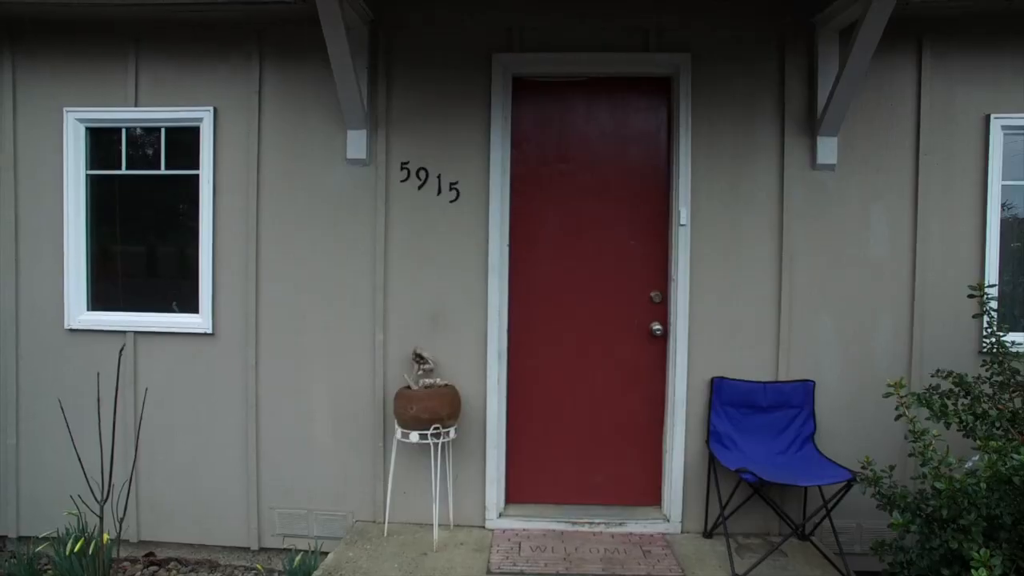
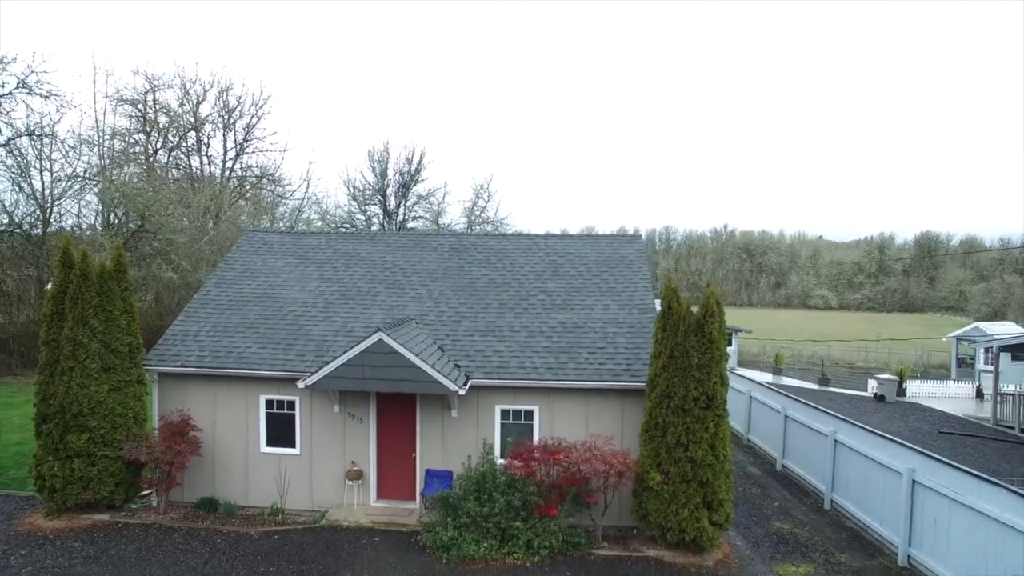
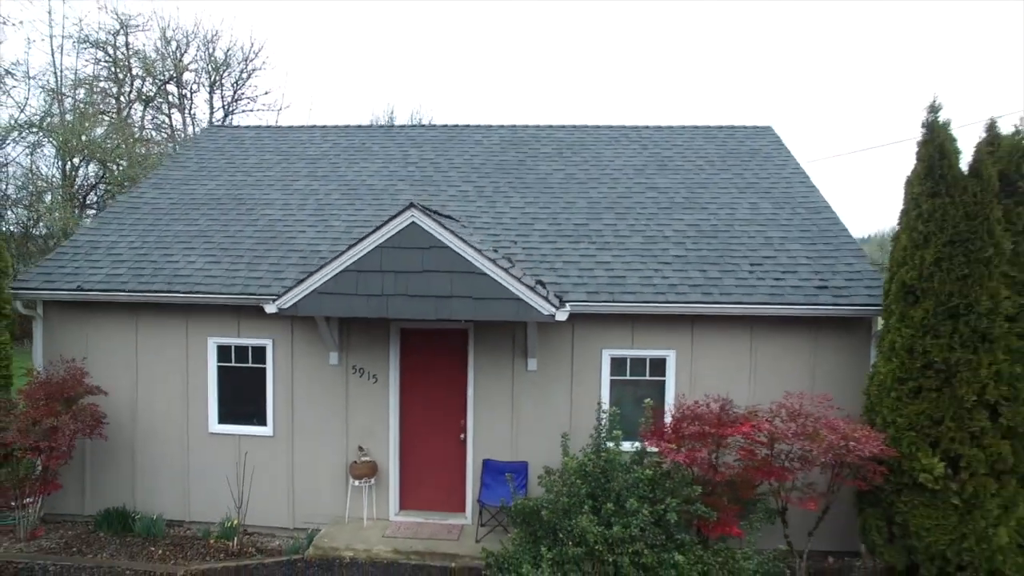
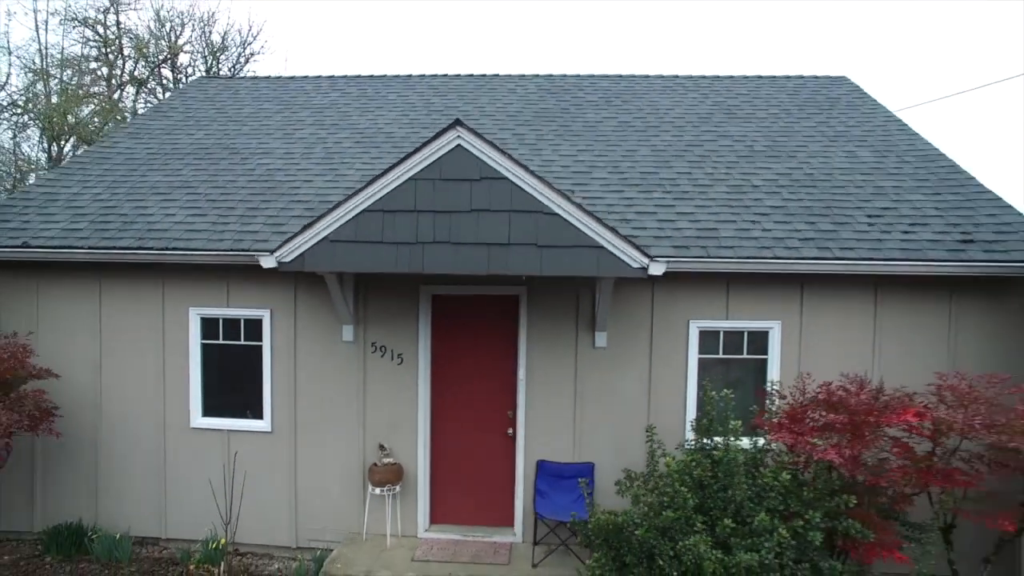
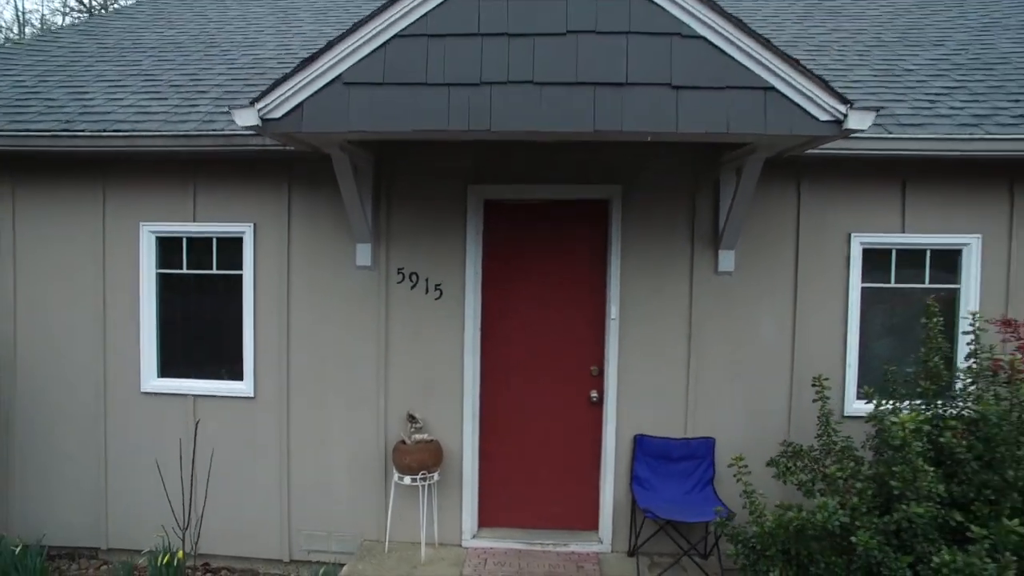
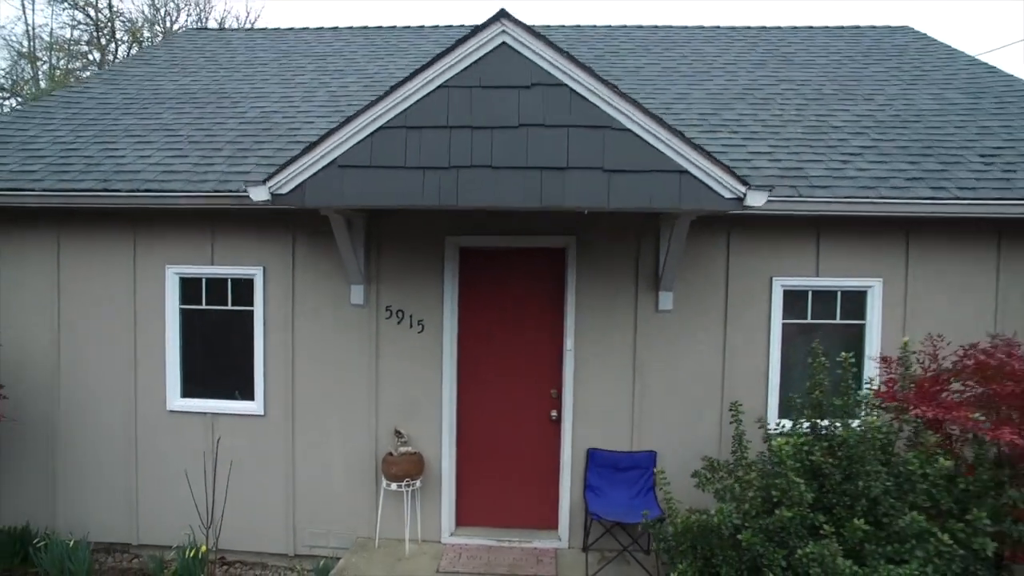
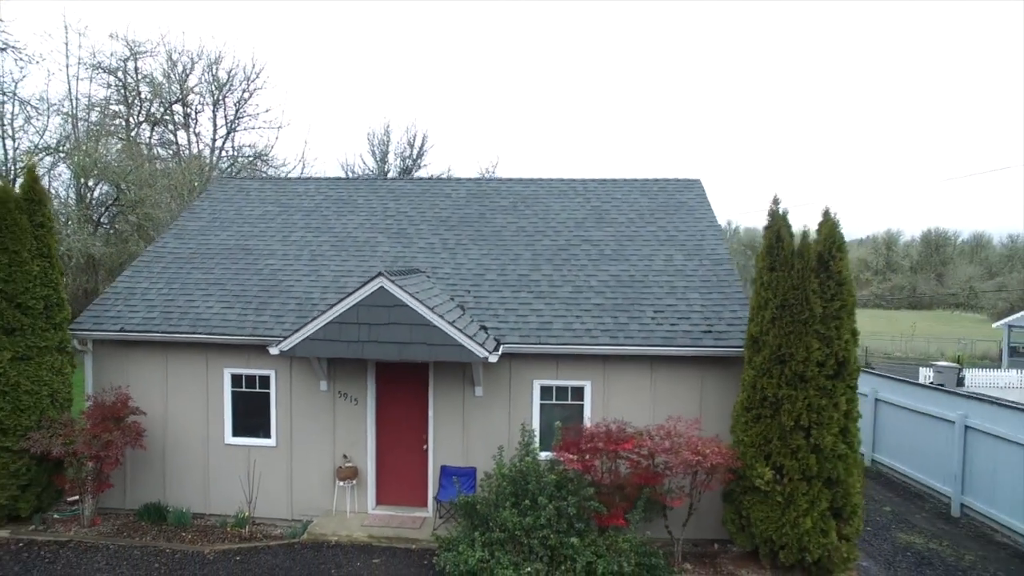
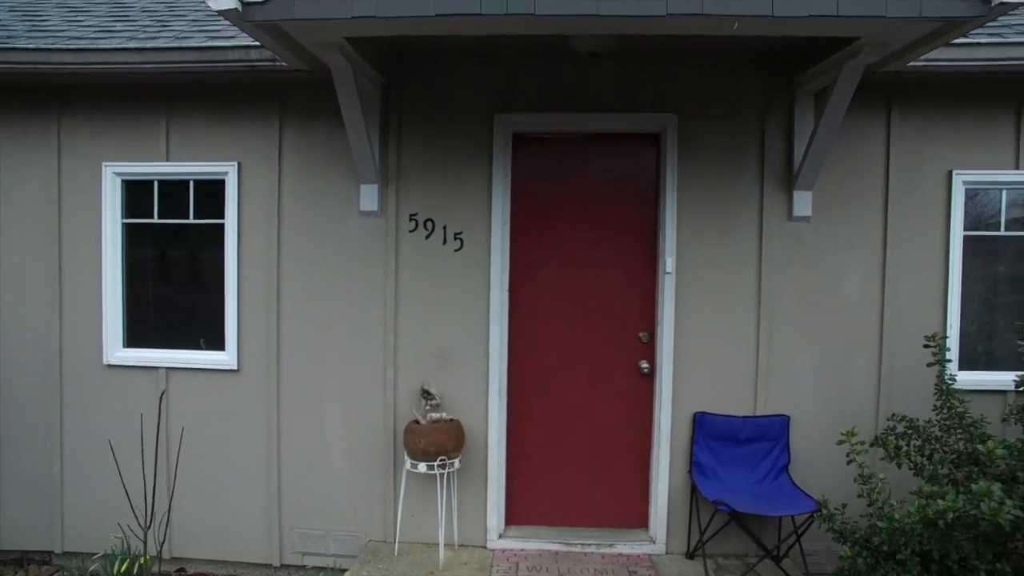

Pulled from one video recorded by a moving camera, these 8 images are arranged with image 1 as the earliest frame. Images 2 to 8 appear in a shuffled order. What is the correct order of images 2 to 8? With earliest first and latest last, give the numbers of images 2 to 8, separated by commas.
8, 5, 6, 4, 3, 7, 2
